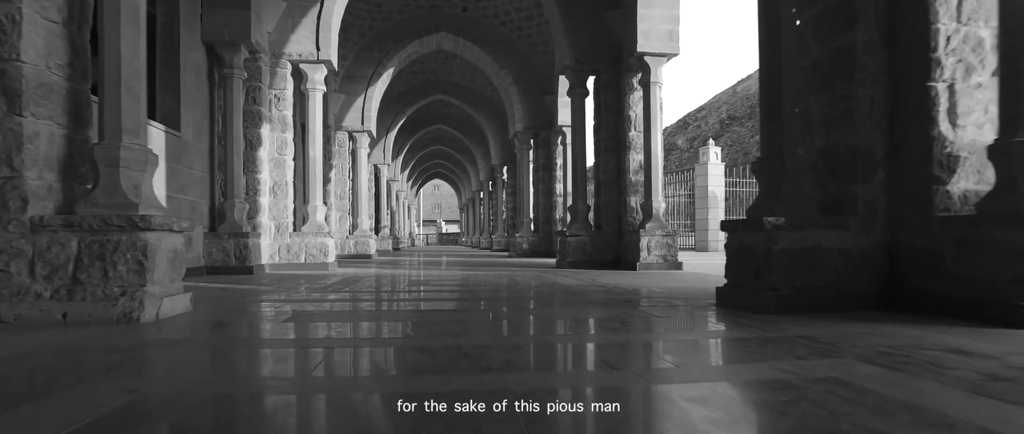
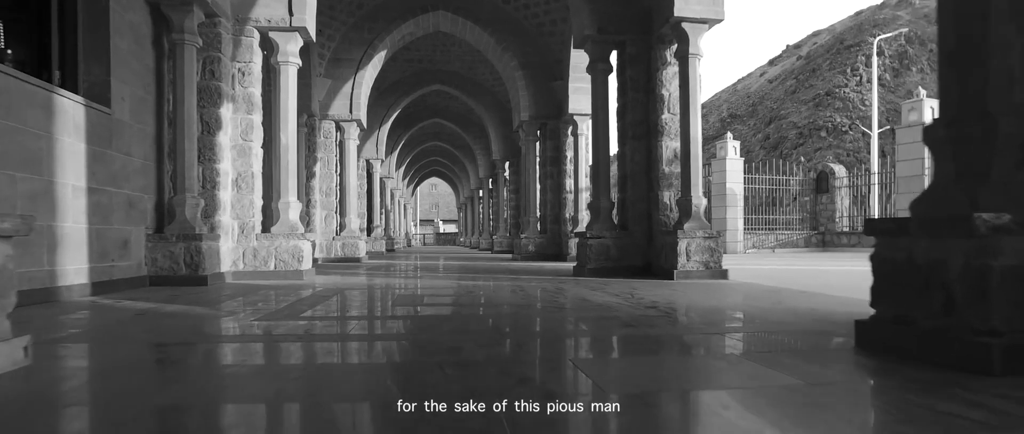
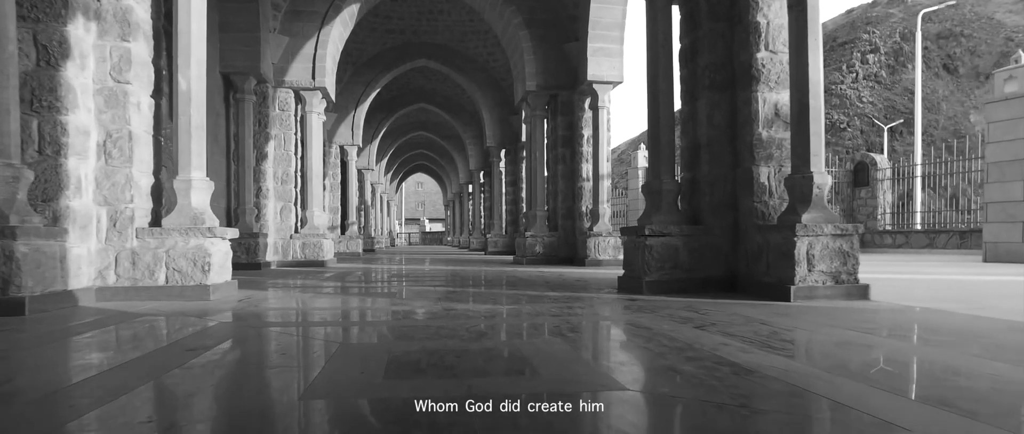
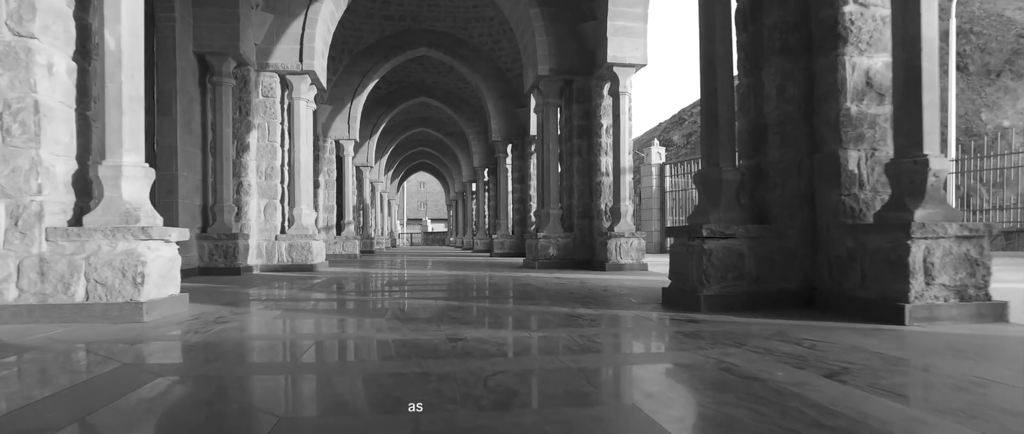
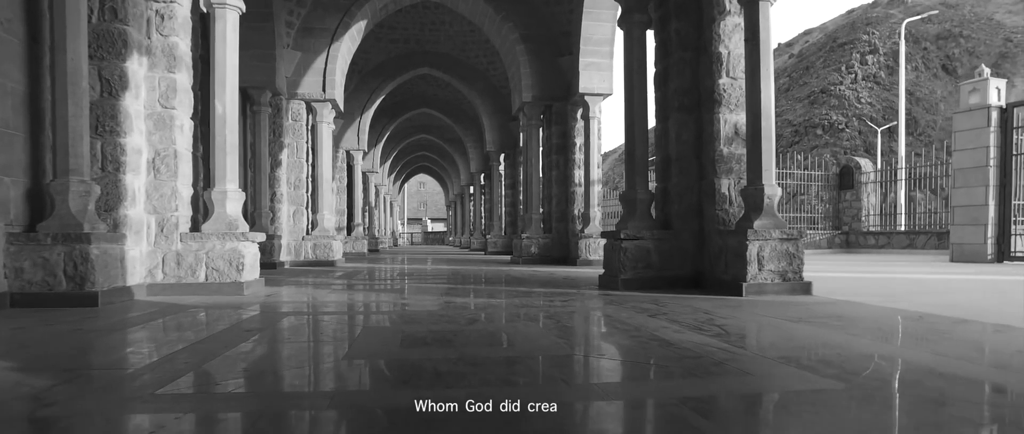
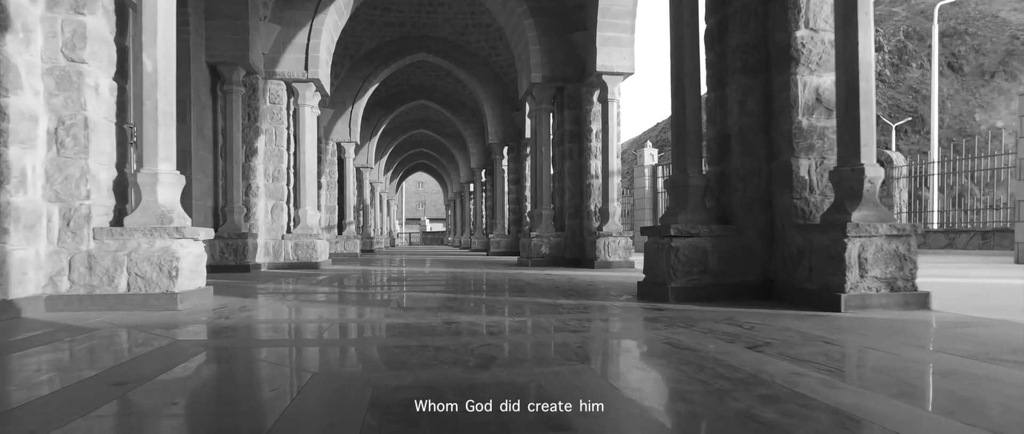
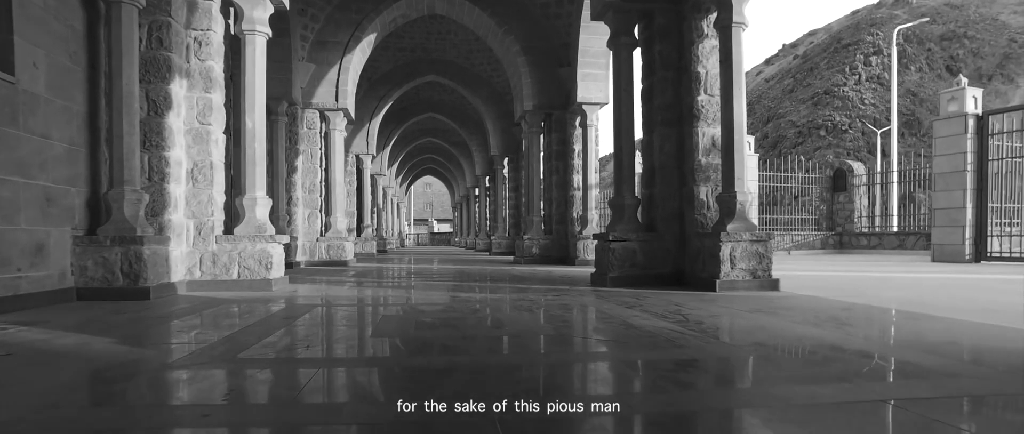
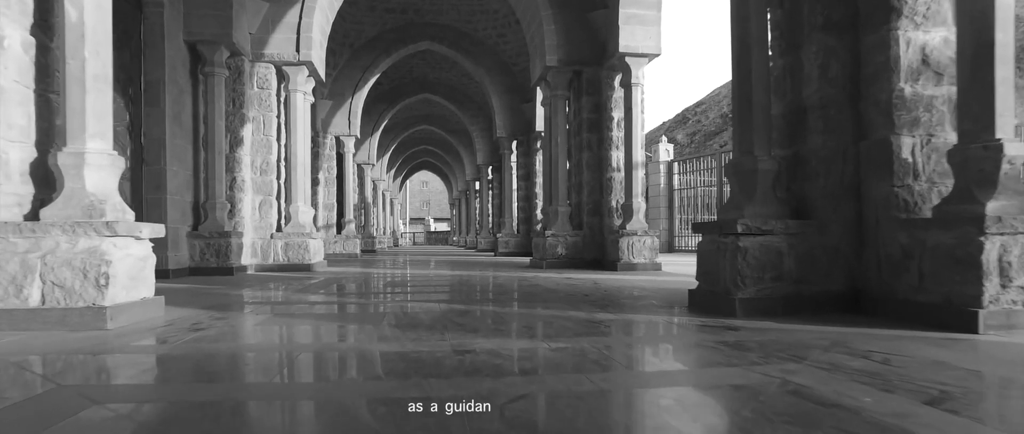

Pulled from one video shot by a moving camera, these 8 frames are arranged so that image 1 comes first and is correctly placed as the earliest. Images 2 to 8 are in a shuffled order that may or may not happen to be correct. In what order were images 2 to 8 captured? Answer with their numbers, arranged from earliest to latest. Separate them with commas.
2, 7, 5, 3, 6, 4, 8
